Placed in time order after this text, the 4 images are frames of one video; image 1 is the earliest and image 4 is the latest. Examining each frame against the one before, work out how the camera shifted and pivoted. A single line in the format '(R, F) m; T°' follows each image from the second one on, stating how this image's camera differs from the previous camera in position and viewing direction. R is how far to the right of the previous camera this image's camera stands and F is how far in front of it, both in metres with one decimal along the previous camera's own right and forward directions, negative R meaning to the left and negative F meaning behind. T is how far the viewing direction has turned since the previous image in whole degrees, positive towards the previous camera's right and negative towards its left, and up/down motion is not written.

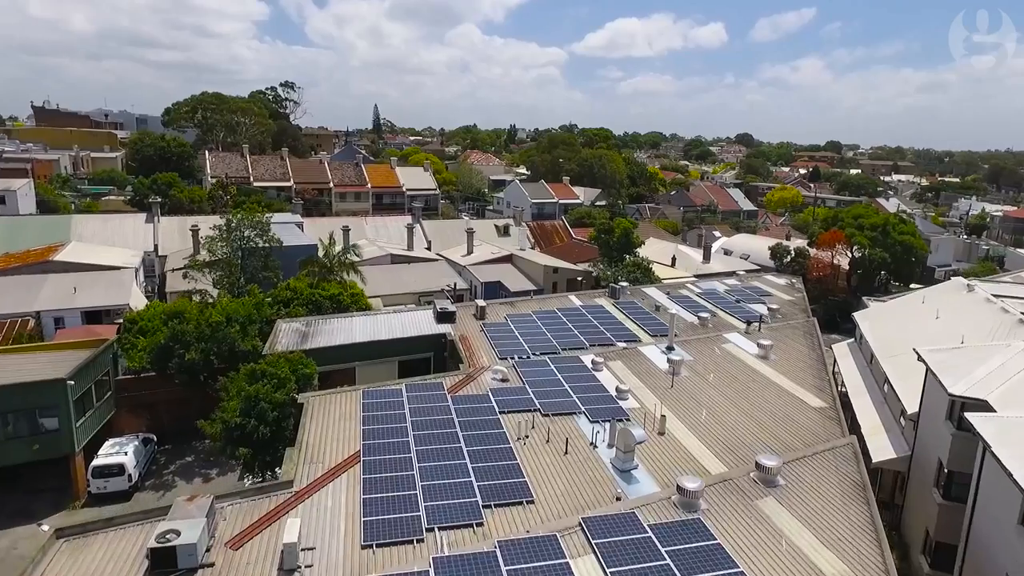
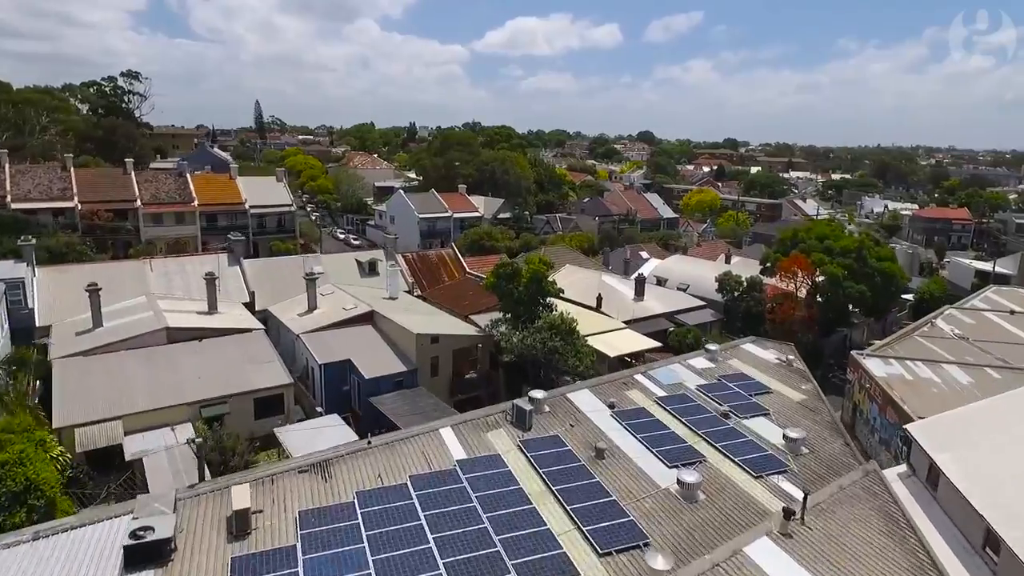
(+1.6, +9.0) m; +8°
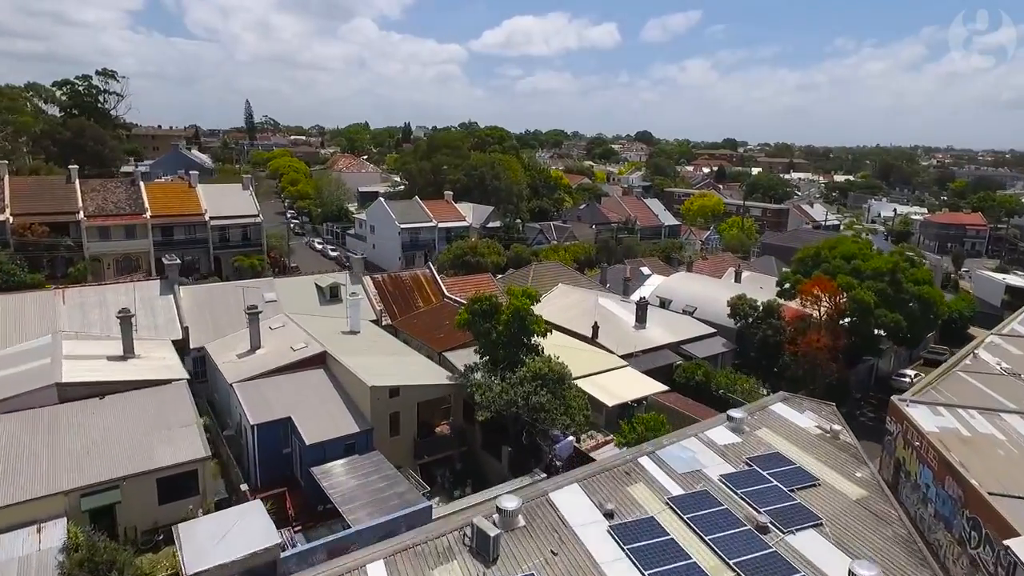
(+0.5, +3.2) m; 0°
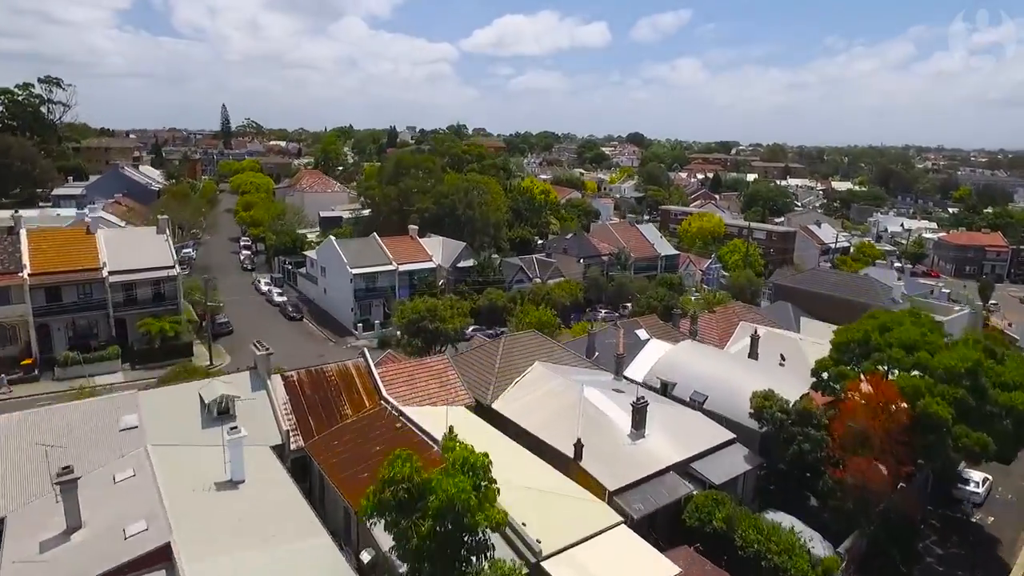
(+1.0, +5.6) m; +1°
